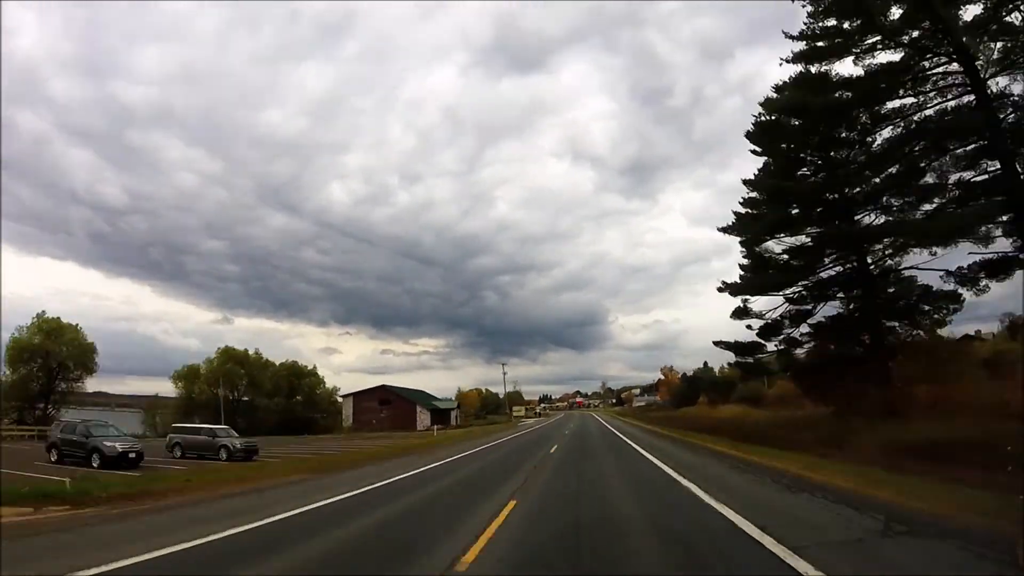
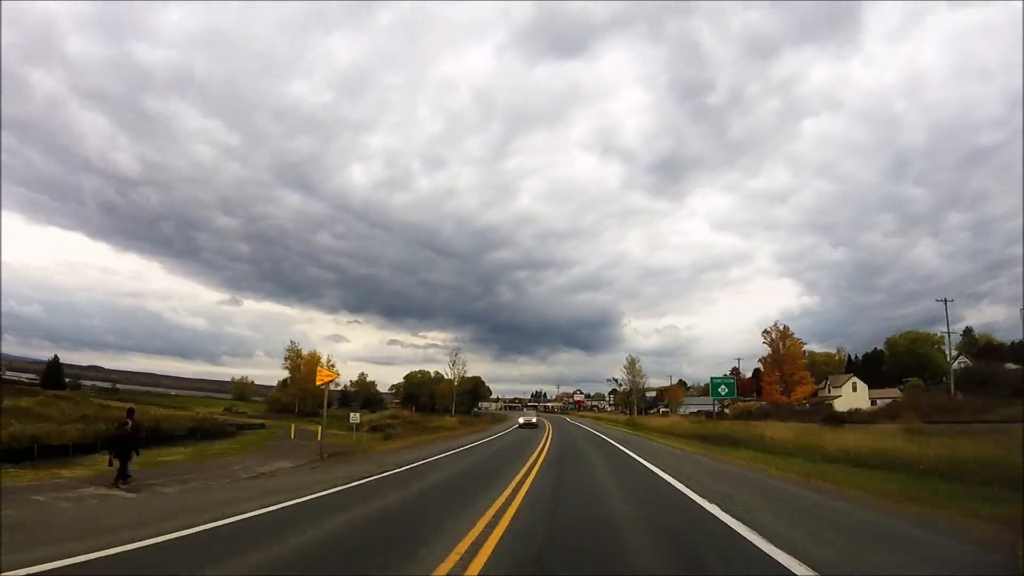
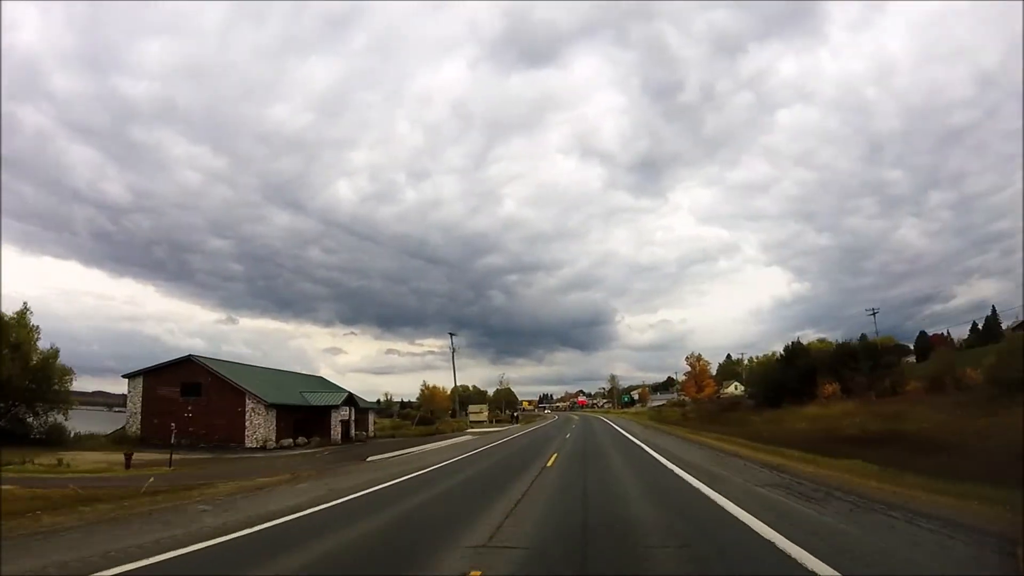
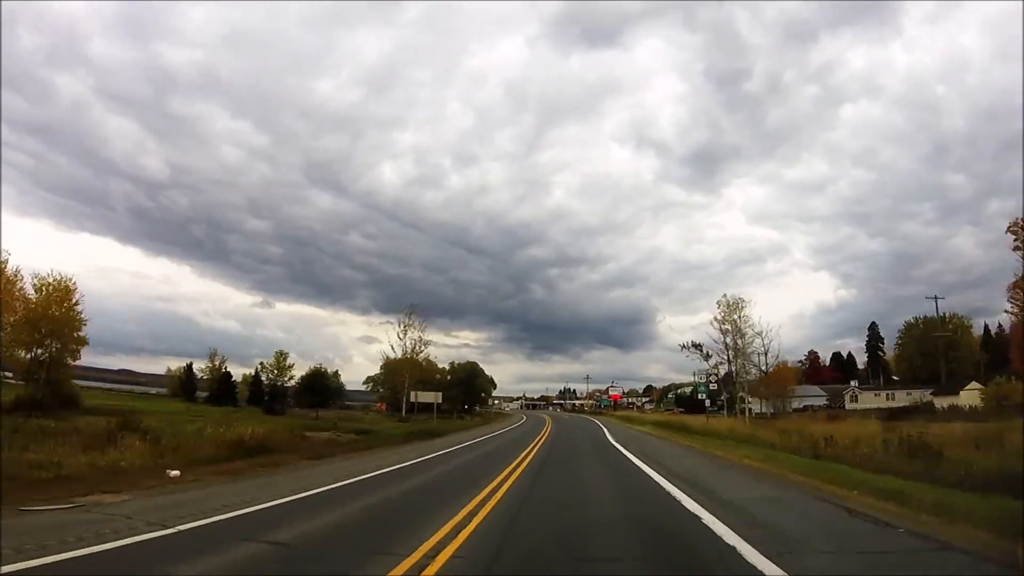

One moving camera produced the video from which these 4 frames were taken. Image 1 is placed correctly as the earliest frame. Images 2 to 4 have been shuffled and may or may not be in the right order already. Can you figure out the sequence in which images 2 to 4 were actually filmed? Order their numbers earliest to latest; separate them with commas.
3, 2, 4
